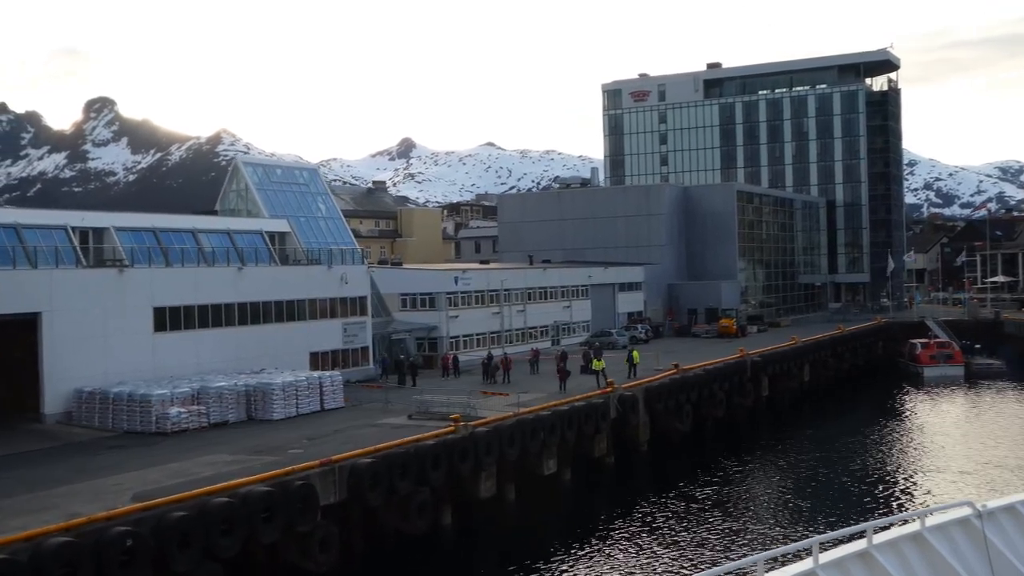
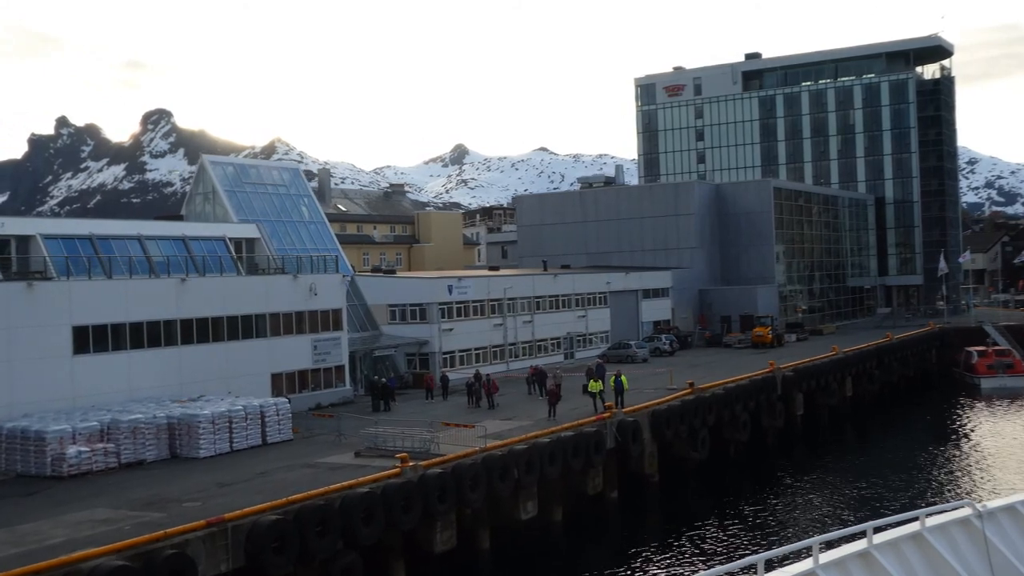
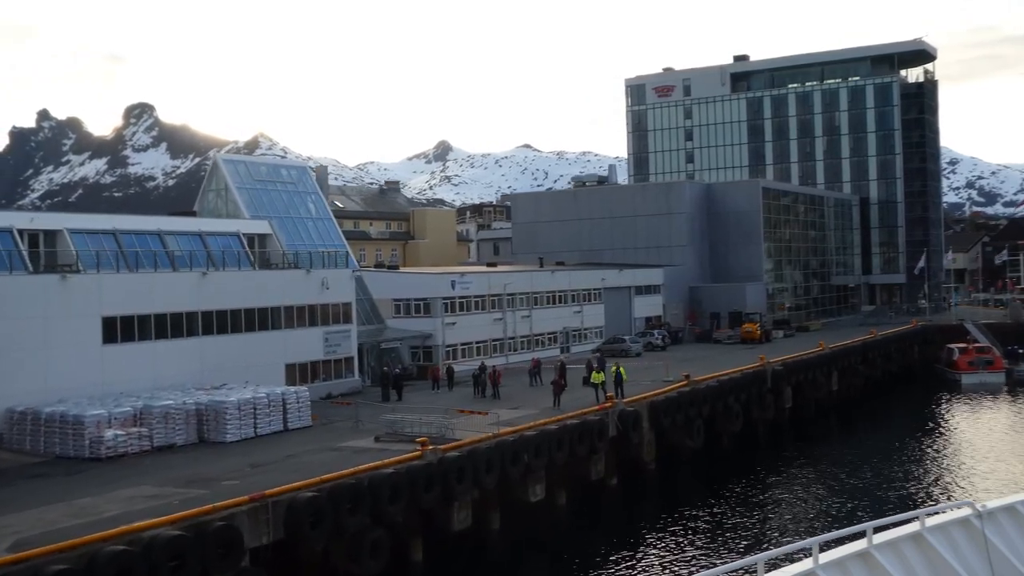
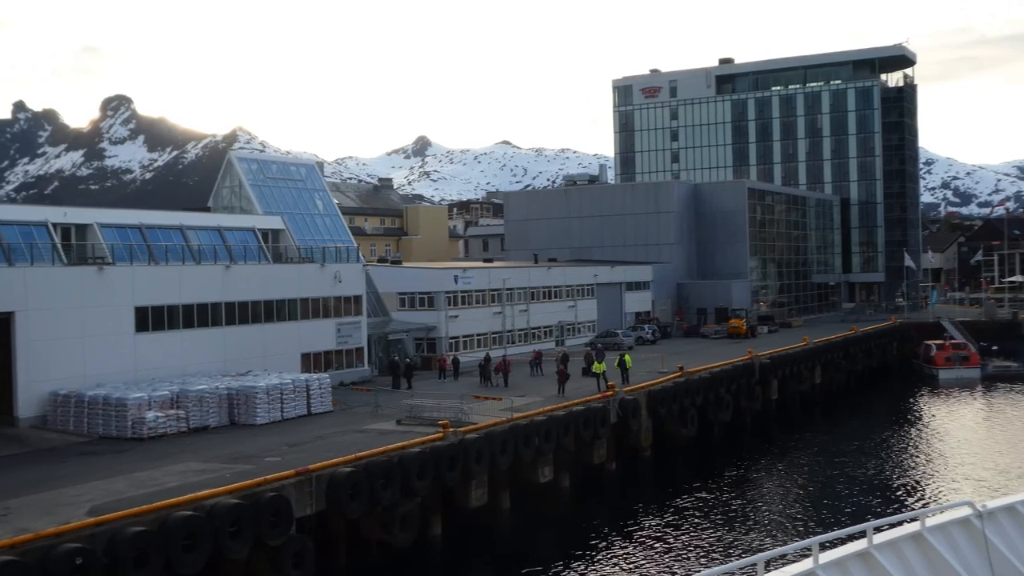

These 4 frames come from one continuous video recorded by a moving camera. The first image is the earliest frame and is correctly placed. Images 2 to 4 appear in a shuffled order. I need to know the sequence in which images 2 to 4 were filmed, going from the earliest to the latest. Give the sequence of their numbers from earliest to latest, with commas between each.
4, 3, 2
